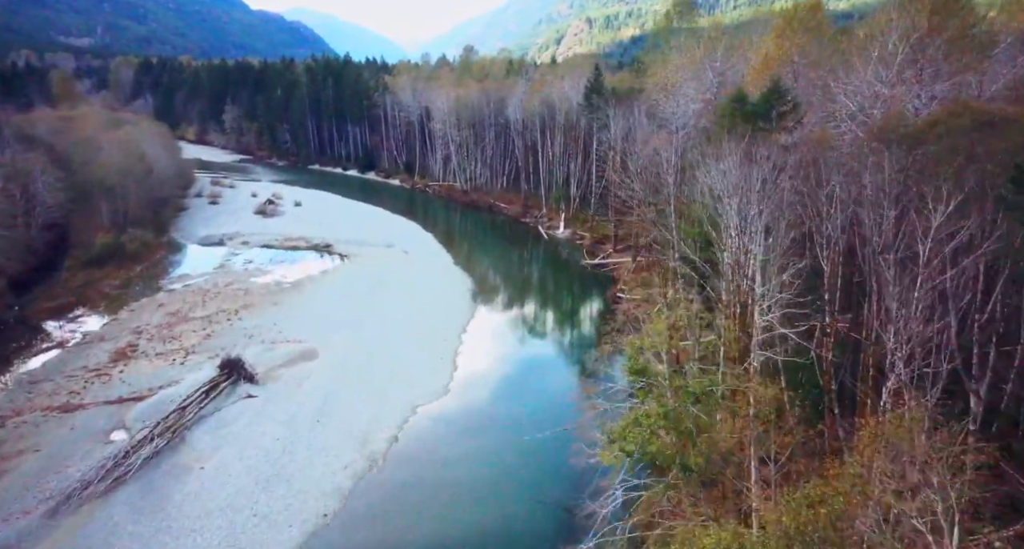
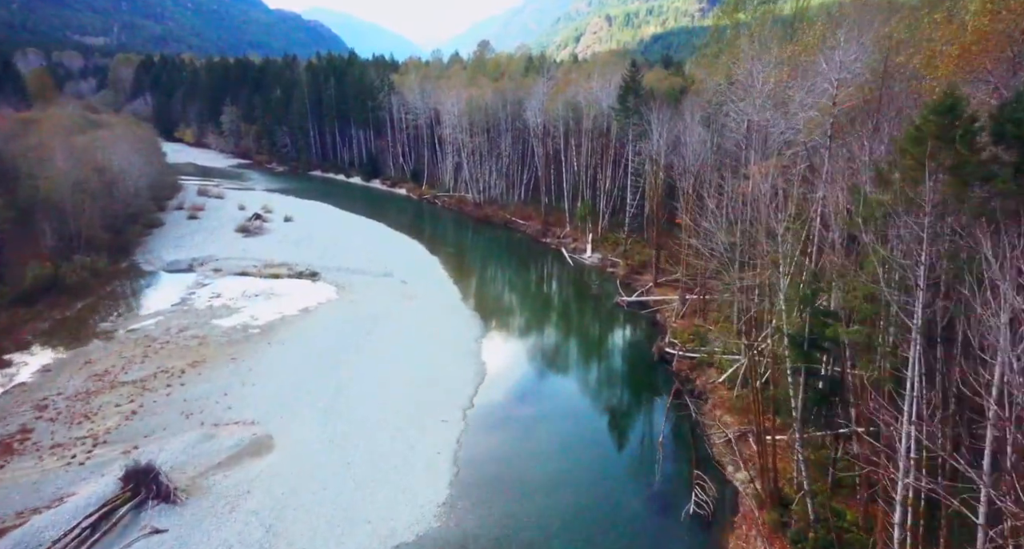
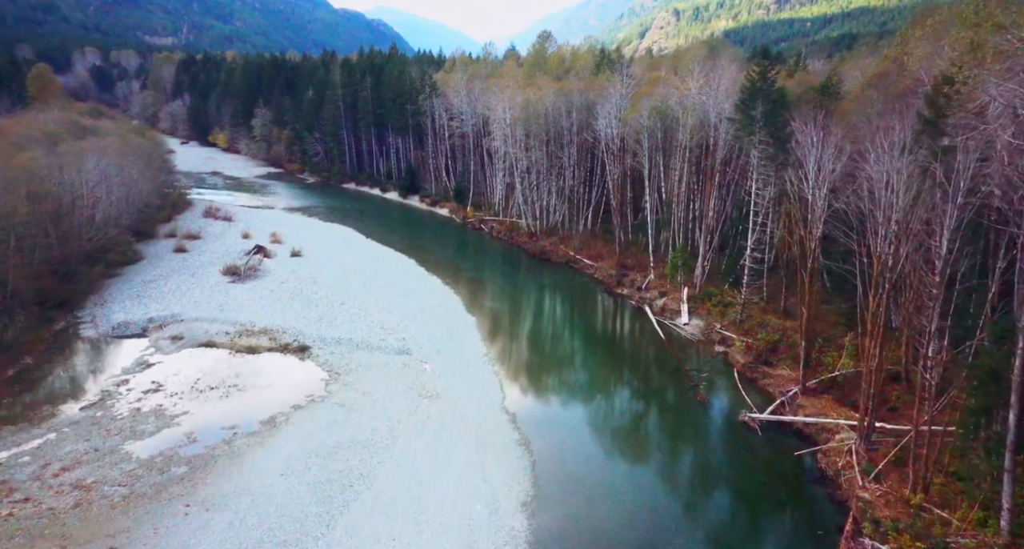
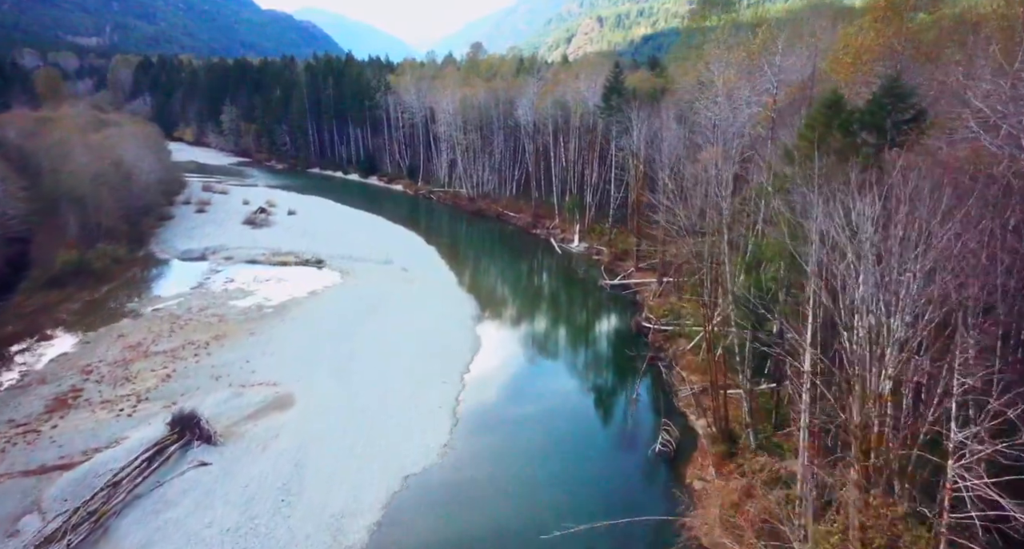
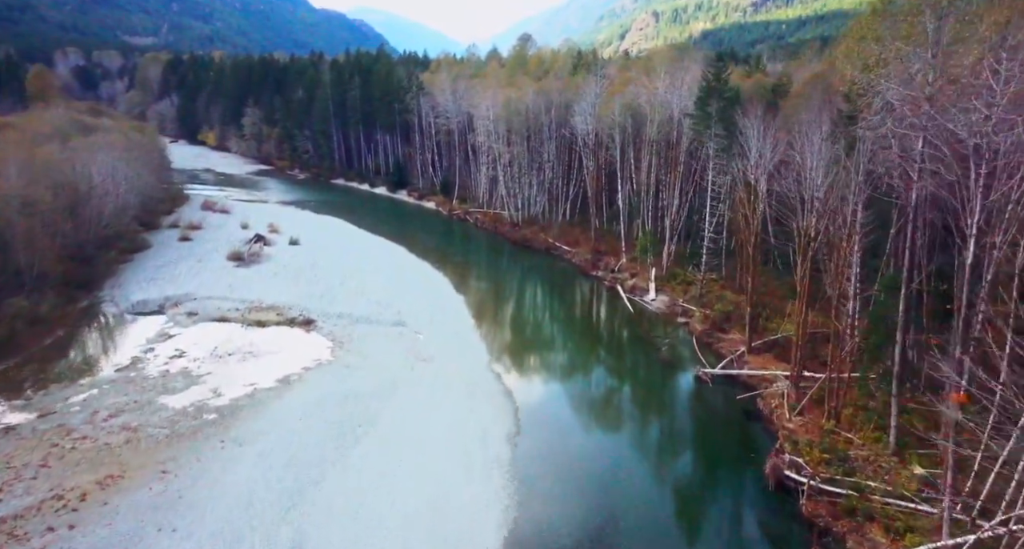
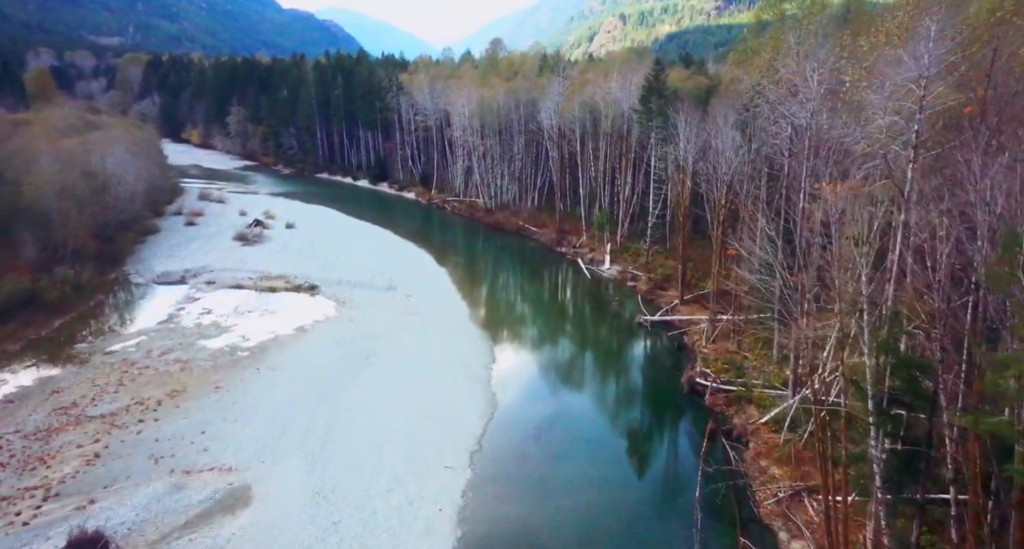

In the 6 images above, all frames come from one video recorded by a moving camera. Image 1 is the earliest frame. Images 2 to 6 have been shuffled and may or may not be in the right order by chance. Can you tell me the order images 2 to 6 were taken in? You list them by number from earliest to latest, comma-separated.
4, 2, 6, 5, 3
